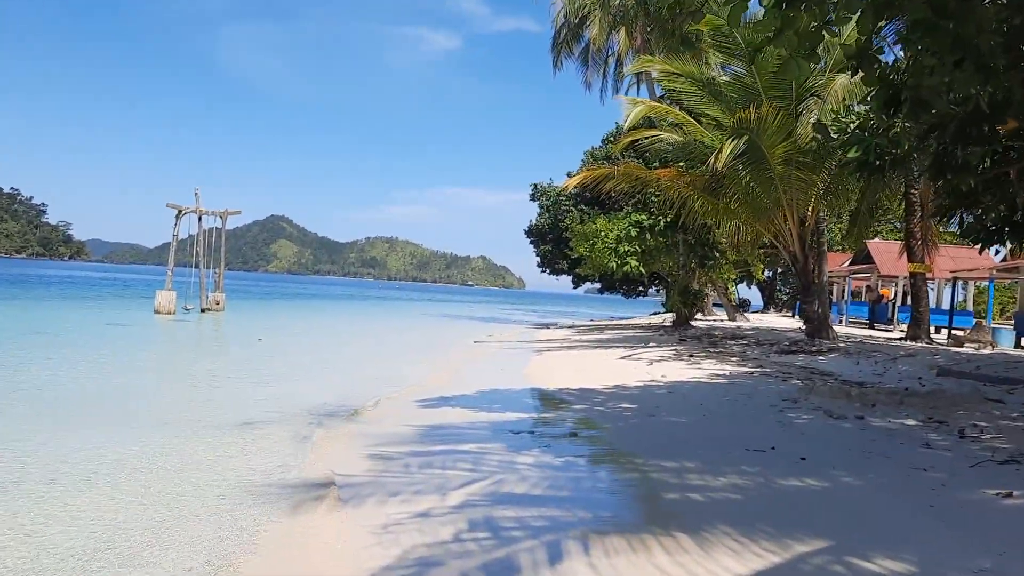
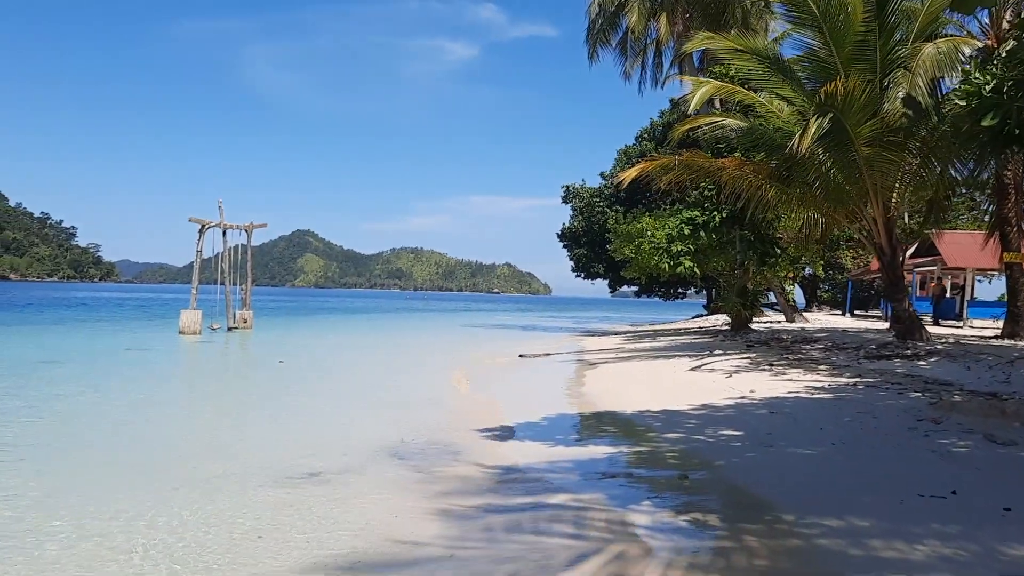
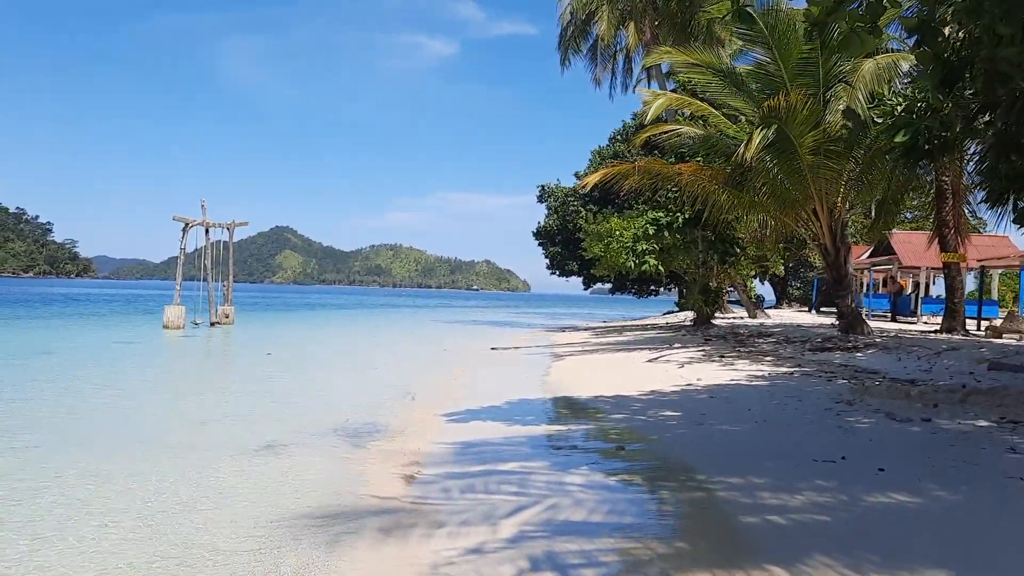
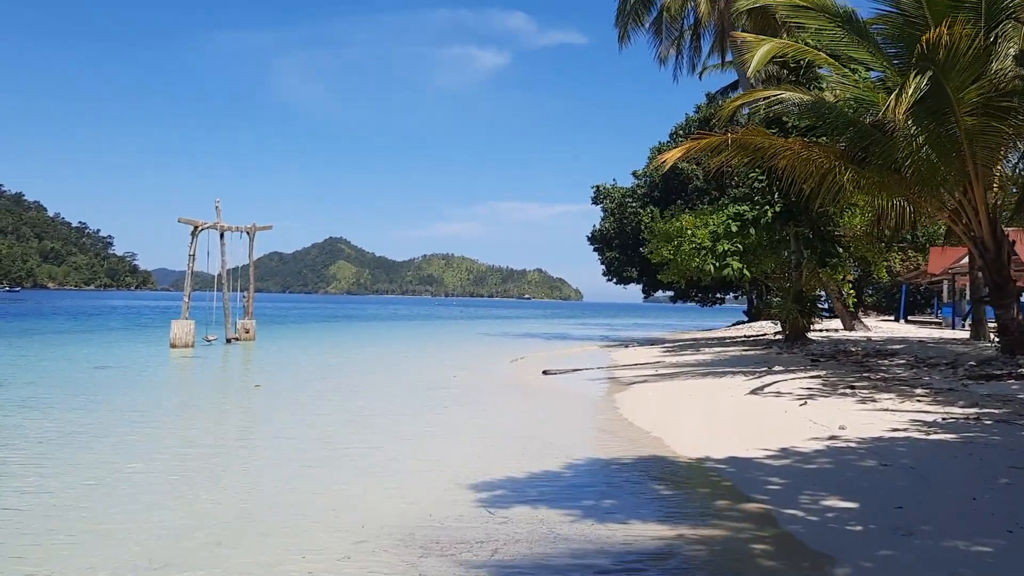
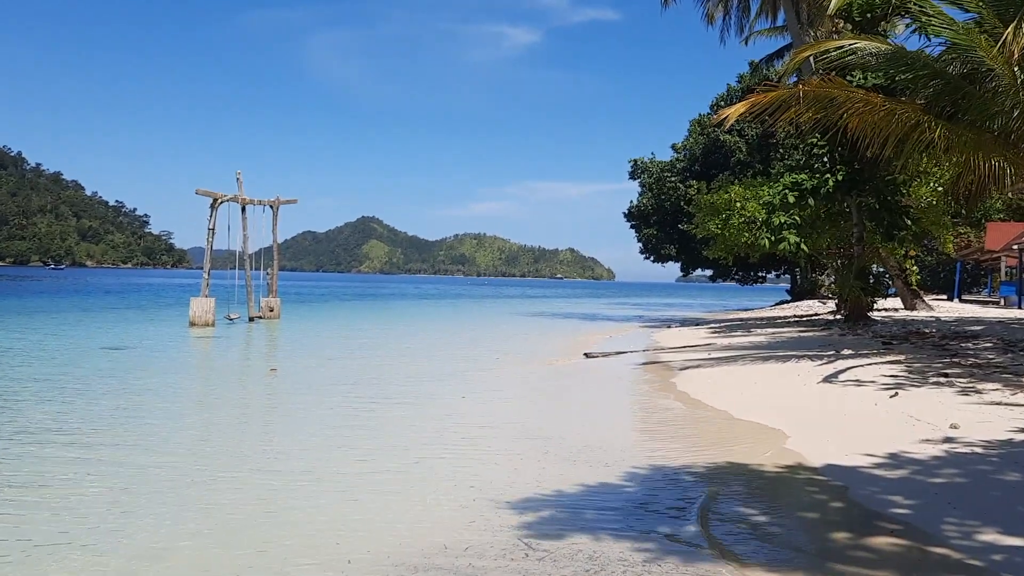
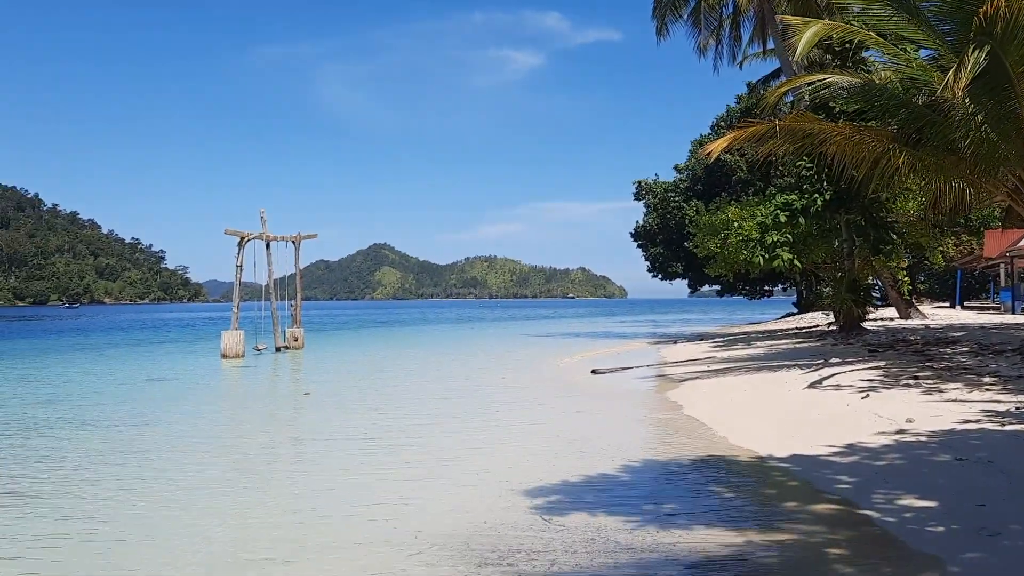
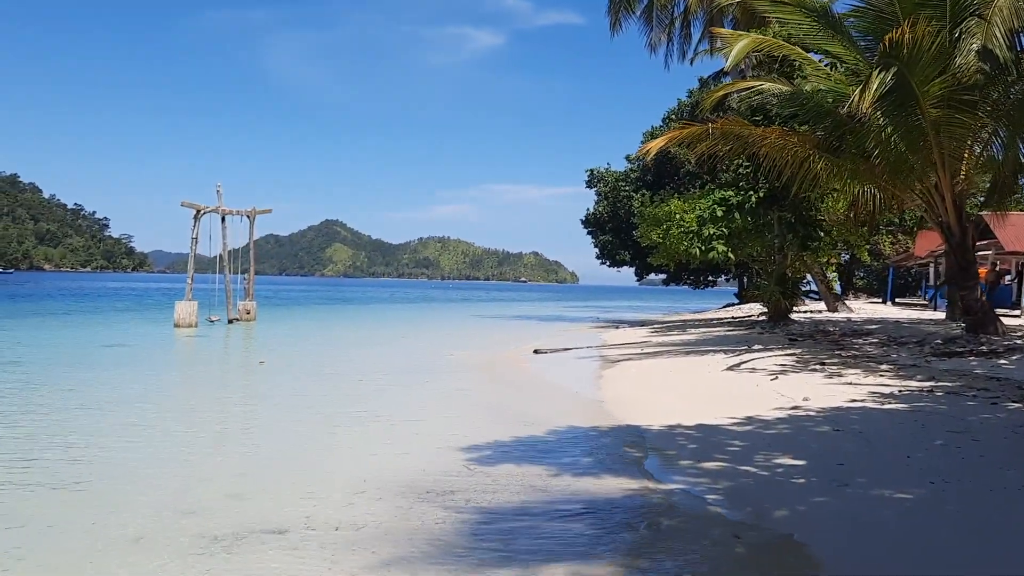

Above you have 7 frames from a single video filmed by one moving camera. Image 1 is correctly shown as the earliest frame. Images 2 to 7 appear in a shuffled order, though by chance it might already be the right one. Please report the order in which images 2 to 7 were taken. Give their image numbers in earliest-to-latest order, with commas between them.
3, 2, 7, 4, 6, 5
